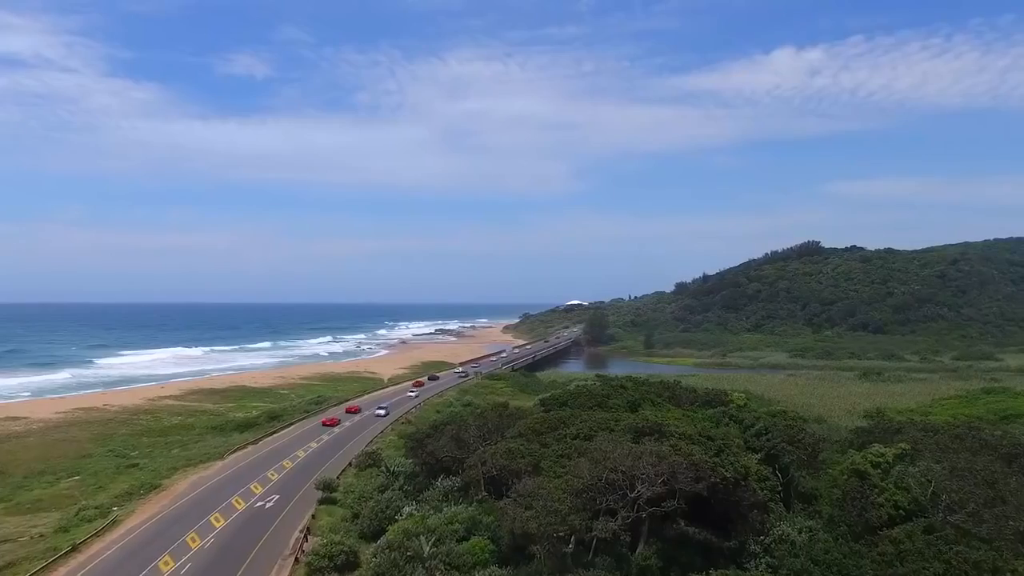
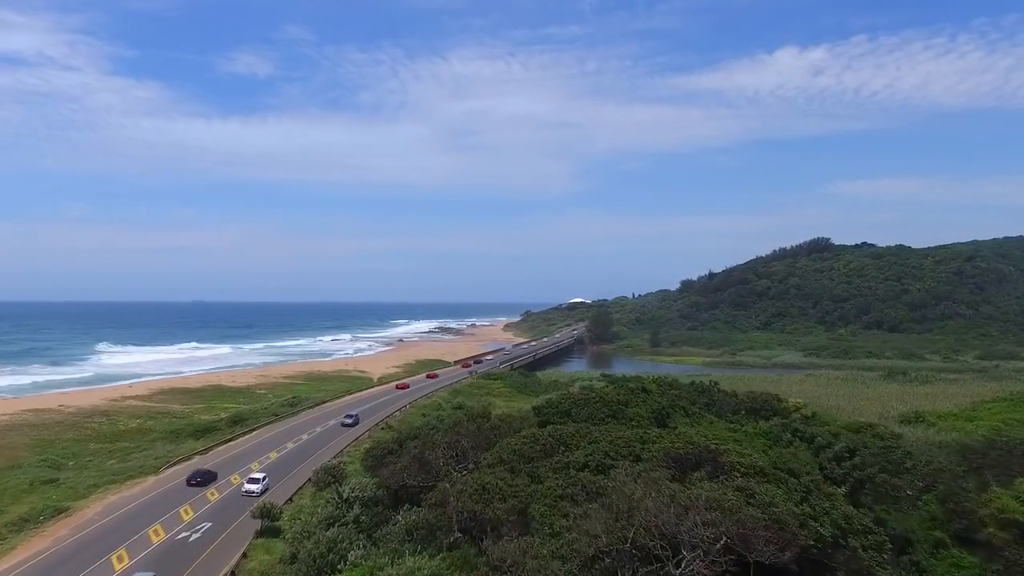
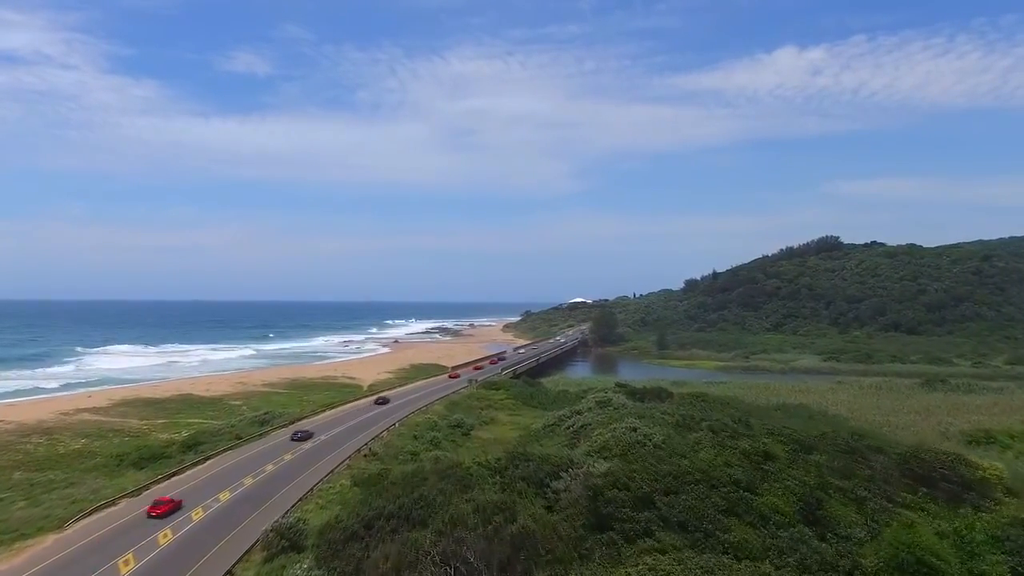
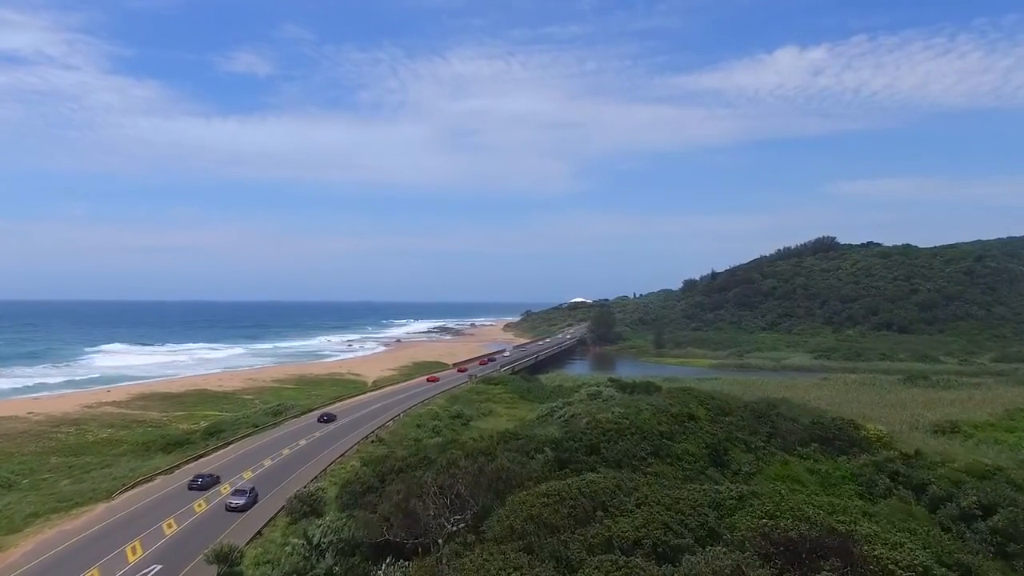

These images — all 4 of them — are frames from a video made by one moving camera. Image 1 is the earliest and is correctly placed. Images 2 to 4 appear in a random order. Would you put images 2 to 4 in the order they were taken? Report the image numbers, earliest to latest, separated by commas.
2, 4, 3
